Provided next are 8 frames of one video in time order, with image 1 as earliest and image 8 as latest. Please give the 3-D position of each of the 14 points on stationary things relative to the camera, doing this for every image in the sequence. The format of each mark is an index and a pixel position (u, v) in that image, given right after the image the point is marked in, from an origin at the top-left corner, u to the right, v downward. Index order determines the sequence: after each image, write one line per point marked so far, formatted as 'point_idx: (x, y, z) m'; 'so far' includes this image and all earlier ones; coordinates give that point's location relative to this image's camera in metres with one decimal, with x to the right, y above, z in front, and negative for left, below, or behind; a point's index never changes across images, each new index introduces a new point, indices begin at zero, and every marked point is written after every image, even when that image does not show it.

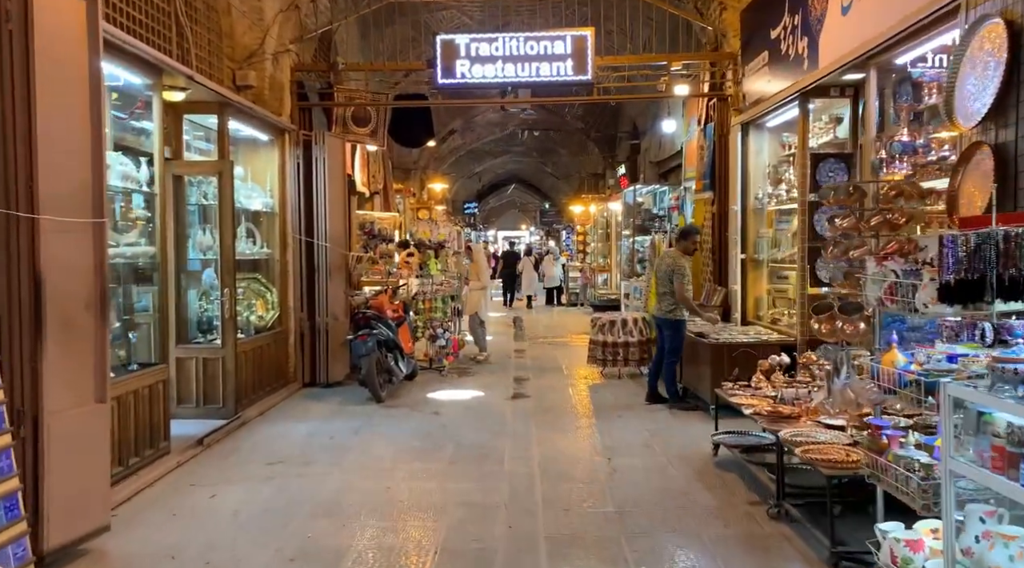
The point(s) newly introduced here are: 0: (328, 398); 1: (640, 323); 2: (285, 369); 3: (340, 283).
0: (-1.6, -1.0, +7.0) m
1: (+1.3, -0.4, +8.1) m
2: (-2.1, -0.8, +7.4) m
3: (-1.7, 0.0, +7.8) m
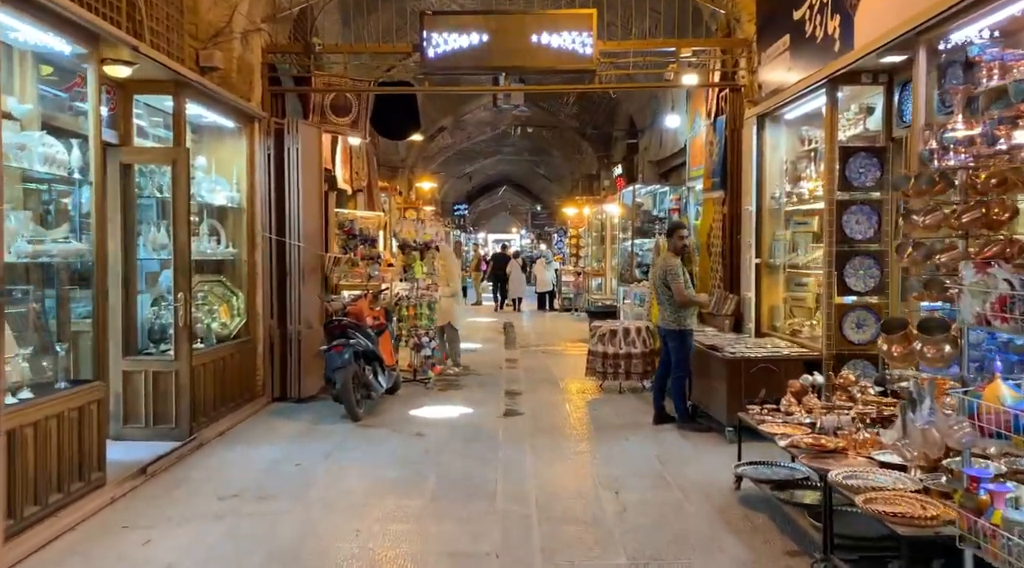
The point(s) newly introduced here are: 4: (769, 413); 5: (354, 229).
0: (-1.7, -1.0, +6.3) m
1: (+1.2, -0.5, +7.5) m
2: (-2.1, -0.8, +6.7) m
3: (-1.8, 0.0, +7.1) m
4: (+1.3, -0.7, +4.3) m
5: (-1.6, +0.6, +8.3) m
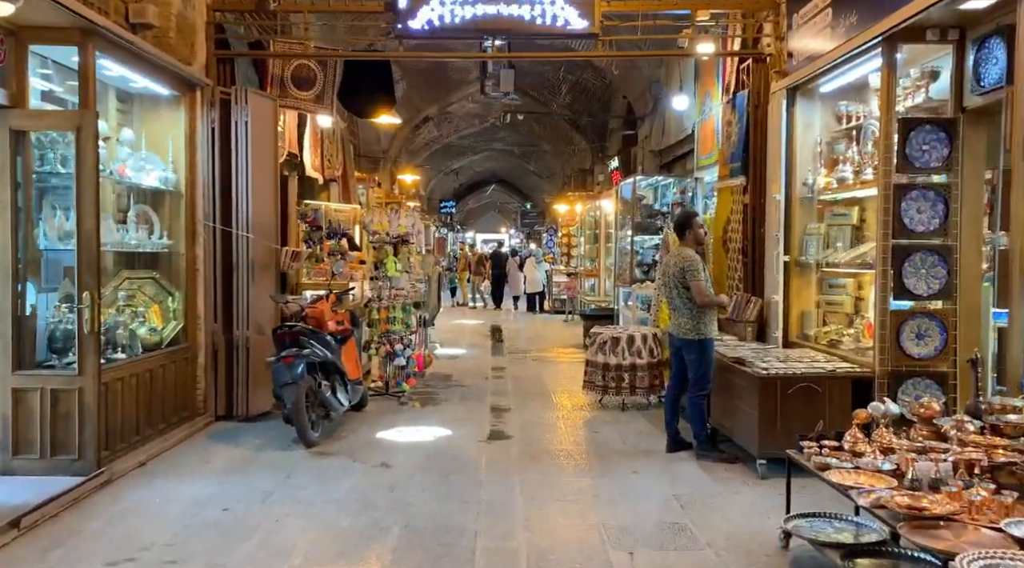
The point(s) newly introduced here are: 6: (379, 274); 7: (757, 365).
0: (-1.8, -1.0, +5.3) m
1: (+1.1, -0.5, +6.5) m
2: (-2.2, -0.8, +5.7) m
3: (-1.9, 0.0, +6.1) m
4: (+1.3, -0.7, +3.3) m
5: (-1.8, +0.6, +7.3) m
6: (-1.1, +0.1, +6.8) m
7: (+1.5, -0.5, +4.9) m
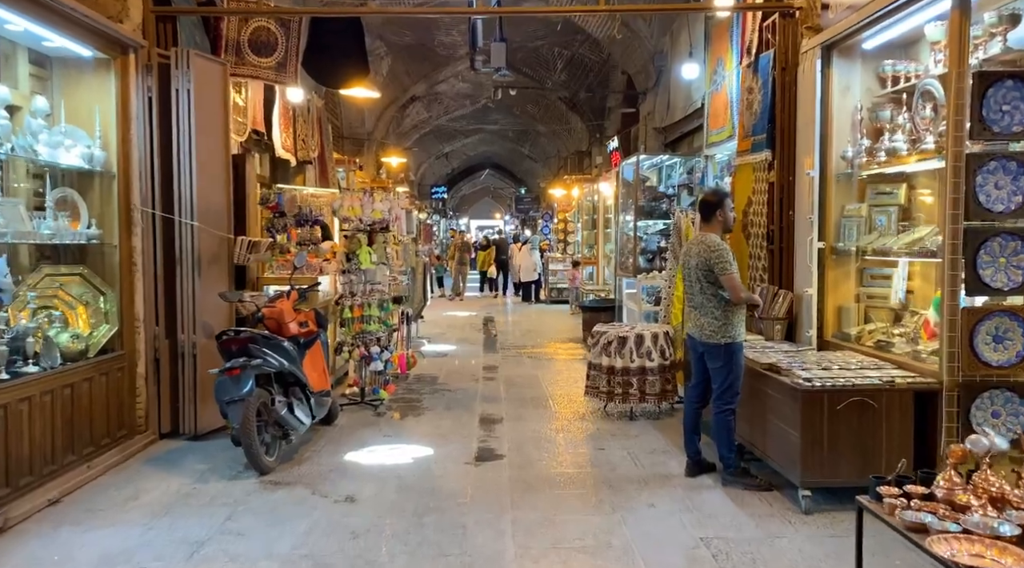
0: (-1.8, -1.0, +4.5) m
1: (+1.0, -0.4, +5.6) m
2: (-2.3, -0.8, +4.8) m
3: (-1.9, 0.0, +5.3) m
4: (+1.2, -0.7, +2.5) m
5: (-1.8, +0.6, +6.5) m
6: (-1.2, +0.1, +6.0) m
7: (+1.4, -0.5, +4.0) m
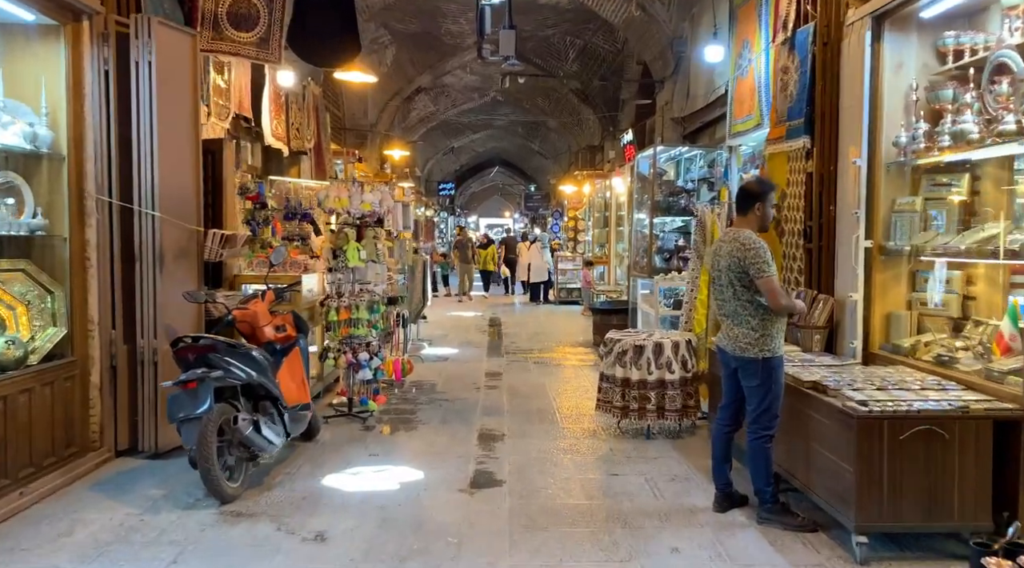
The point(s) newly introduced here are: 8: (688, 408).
0: (-1.8, -1.0, +3.9) m
1: (+1.1, -0.4, +5.0) m
2: (-2.3, -0.8, +4.3) m
3: (-1.9, 0.0, +4.7) m
4: (+1.2, -0.7, +1.8) m
5: (-1.8, +0.6, +5.9) m
6: (-1.2, +0.1, +5.4) m
7: (+1.4, -0.5, +3.4) m
8: (+1.1, -0.8, +5.0) m
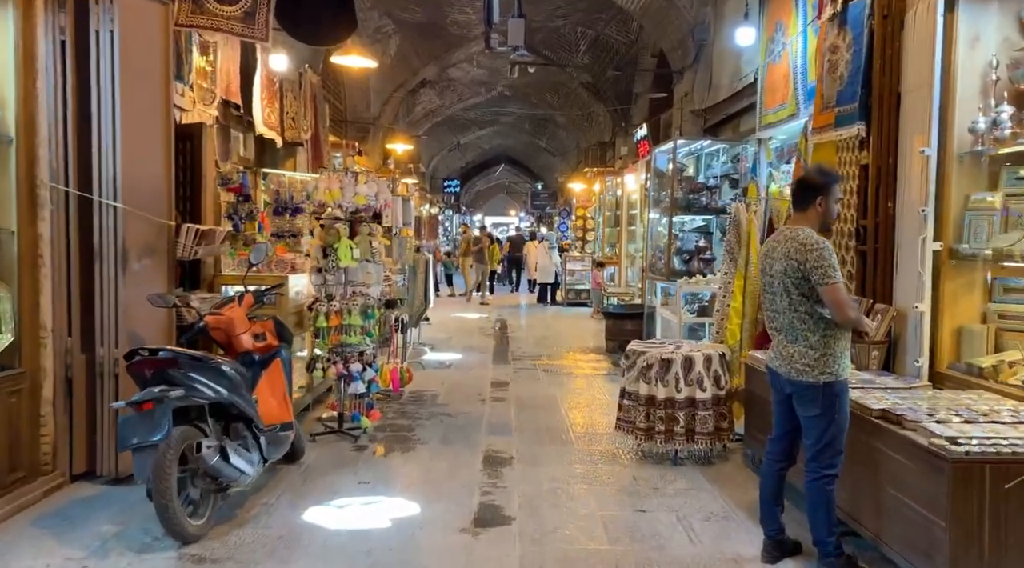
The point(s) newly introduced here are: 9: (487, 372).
0: (-1.8, -1.0, +3.3) m
1: (+1.1, -0.5, +4.5) m
2: (-2.2, -0.8, +3.7) m
3: (-1.8, 0.0, +4.1) m
4: (+1.3, -0.7, +1.3) m
5: (-1.7, +0.6, +5.3) m
6: (-1.1, +0.1, +4.8) m
7: (+1.5, -0.5, +2.9) m
8: (+1.1, -0.8, +4.4) m
9: (-0.2, -0.8, +7.5) m
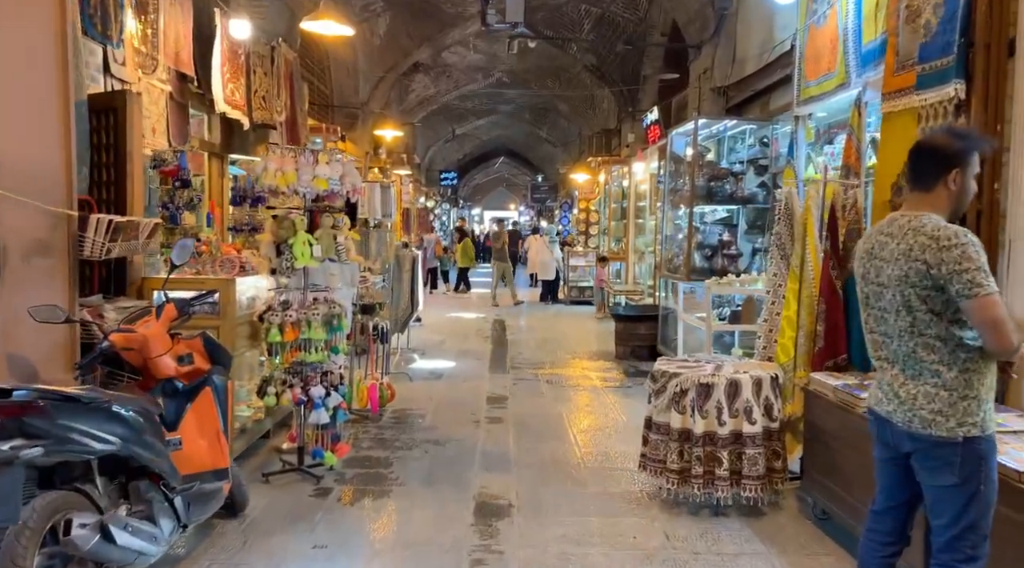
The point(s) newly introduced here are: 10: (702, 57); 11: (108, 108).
0: (-1.8, -1.0, +2.4) m
1: (+1.1, -0.5, +3.5) m
2: (-2.2, -0.8, +2.8) m
3: (-1.8, 0.0, +3.2) m
4: (+1.3, -0.8, +0.3) m
5: (-1.7, +0.6, +4.4) m
6: (-1.1, +0.1, +3.9) m
7: (+1.4, -0.5, +1.9) m
8: (+1.1, -0.8, +3.5) m
9: (-0.2, -0.8, +6.6) m
10: (+2.0, +2.4, +8.4) m
11: (-1.9, +0.9, +3.9) m
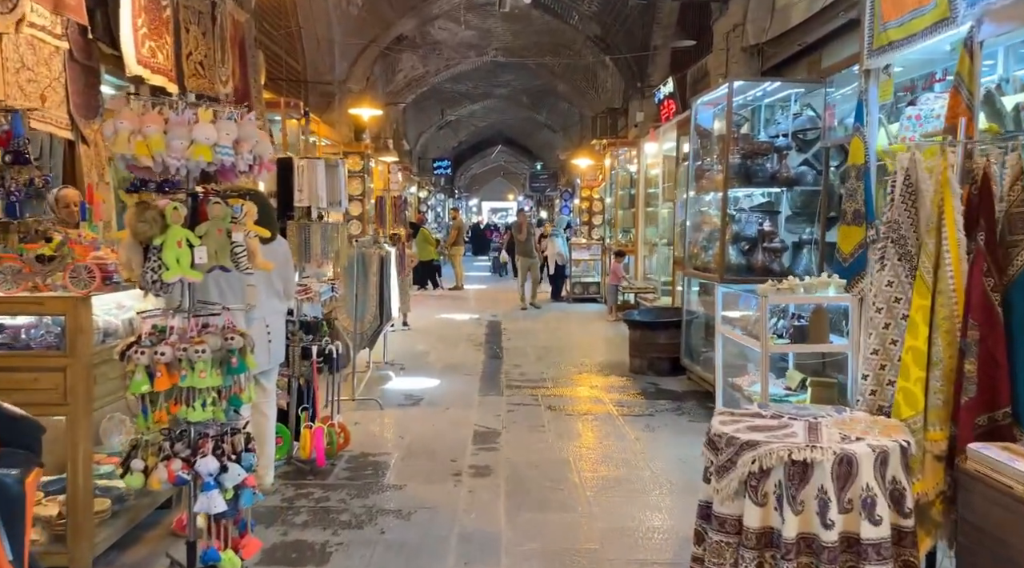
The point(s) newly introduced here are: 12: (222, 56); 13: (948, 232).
0: (-1.8, -1.1, +1.1) m
1: (+1.1, -0.5, +2.2) m
2: (-2.3, -0.9, +1.5) m
3: (-1.9, -0.1, +1.9) m
4: (+1.2, -0.9, -0.9) m
5: (-1.8, +0.5, +3.1) m
6: (-1.1, 0.0, +2.6) m
7: (+1.4, -0.6, +0.6) m
8: (+1.1, -0.9, +2.2) m
9: (-0.3, -0.8, +5.3) m
10: (+1.9, +2.4, +7.1) m
11: (-2.0, +0.8, +2.6) m
12: (-2.3, +1.8, +6.2) m
13: (+1.3, +0.1, +2.5) m
